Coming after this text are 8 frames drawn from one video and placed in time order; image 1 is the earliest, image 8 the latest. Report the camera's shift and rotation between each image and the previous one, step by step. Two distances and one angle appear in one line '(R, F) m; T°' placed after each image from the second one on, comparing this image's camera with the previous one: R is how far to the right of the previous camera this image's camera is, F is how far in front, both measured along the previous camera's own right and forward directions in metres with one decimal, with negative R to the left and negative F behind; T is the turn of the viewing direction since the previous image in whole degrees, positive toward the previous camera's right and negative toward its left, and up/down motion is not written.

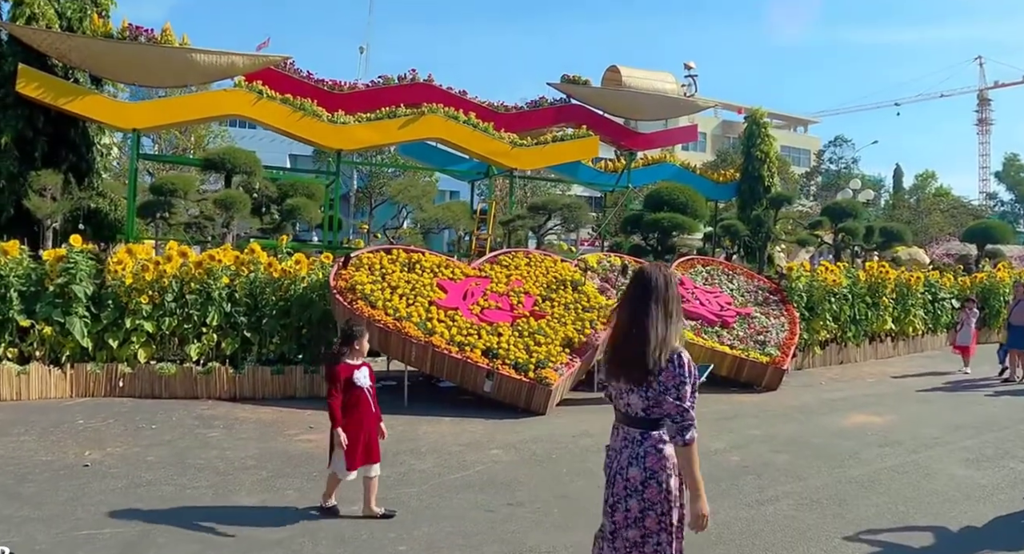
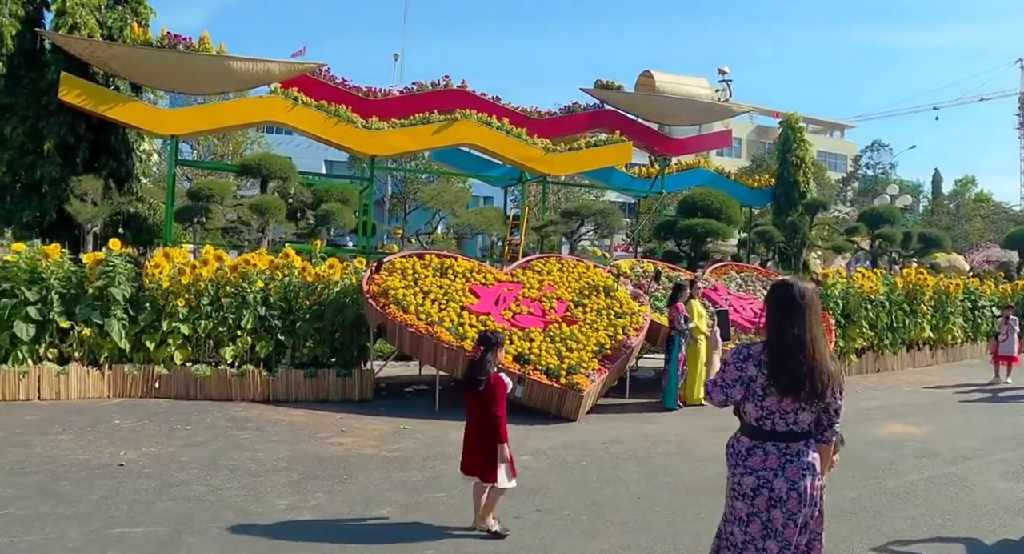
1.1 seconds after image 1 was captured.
(0.0, 0.0) m; -2°
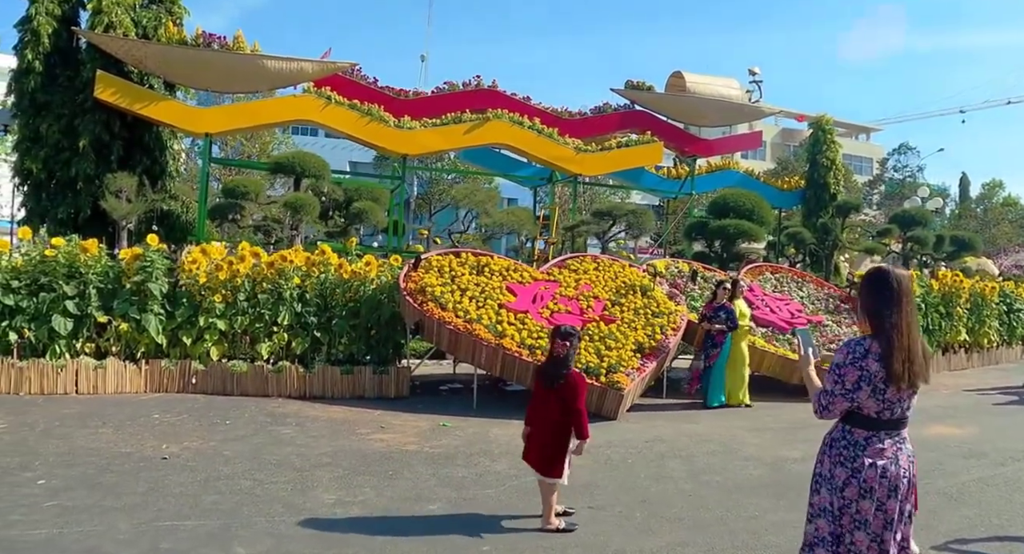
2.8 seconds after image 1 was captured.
(-0.2, 0.0) m; -1°
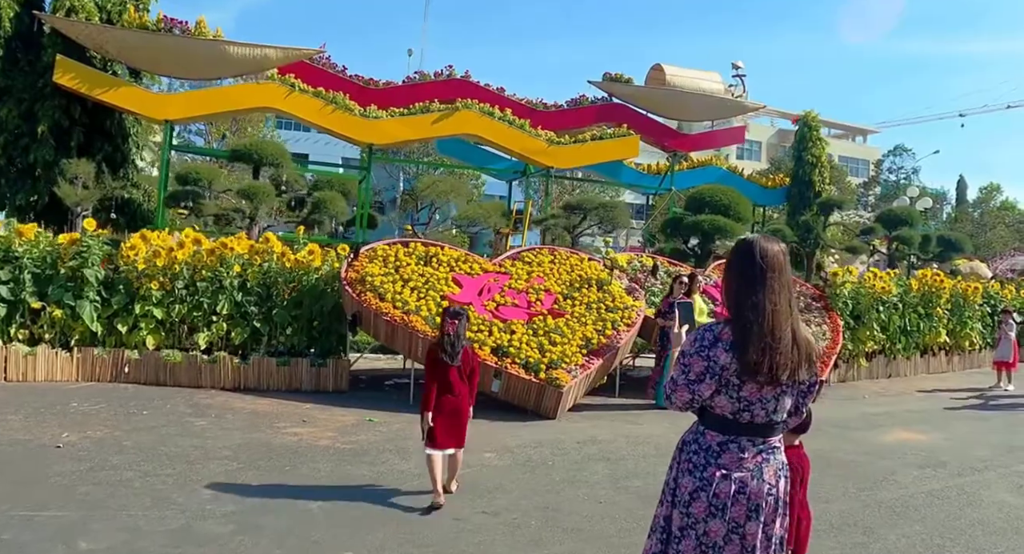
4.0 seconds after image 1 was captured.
(+0.6, +0.4) m; 0°
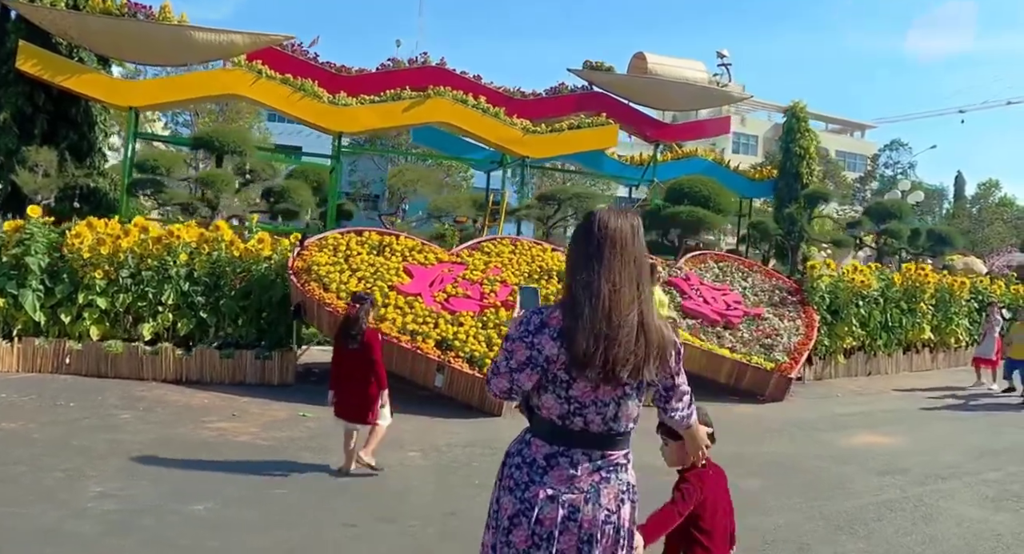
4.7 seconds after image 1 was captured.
(+0.5, +0.4) m; 0°
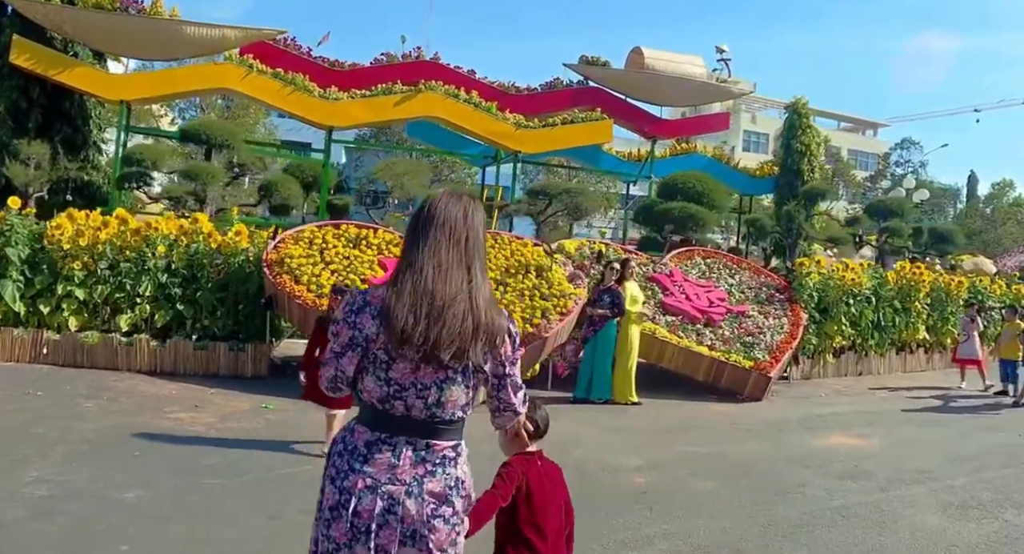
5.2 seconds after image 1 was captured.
(+0.4, +0.1) m; -1°
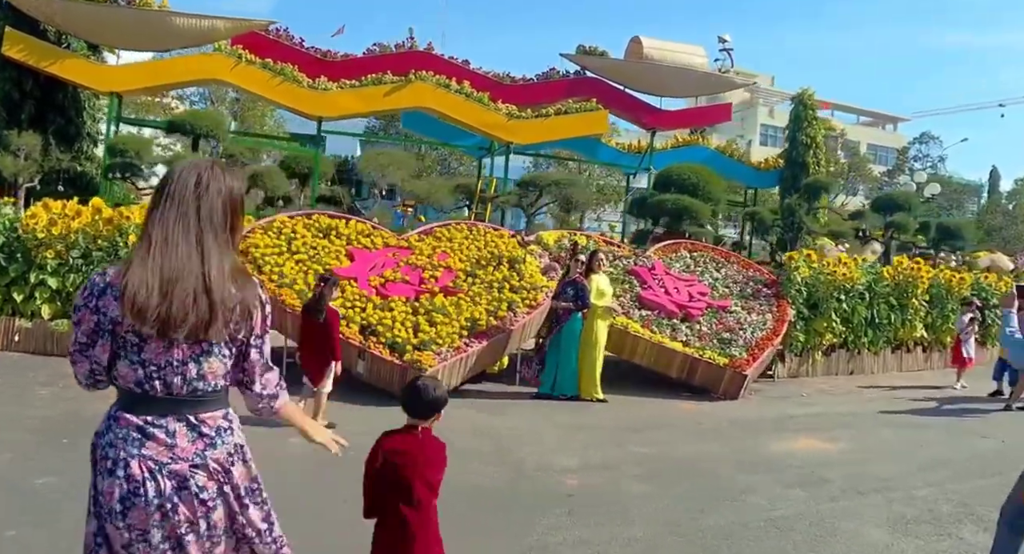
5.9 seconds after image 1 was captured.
(+0.6, +0.2) m; -2°
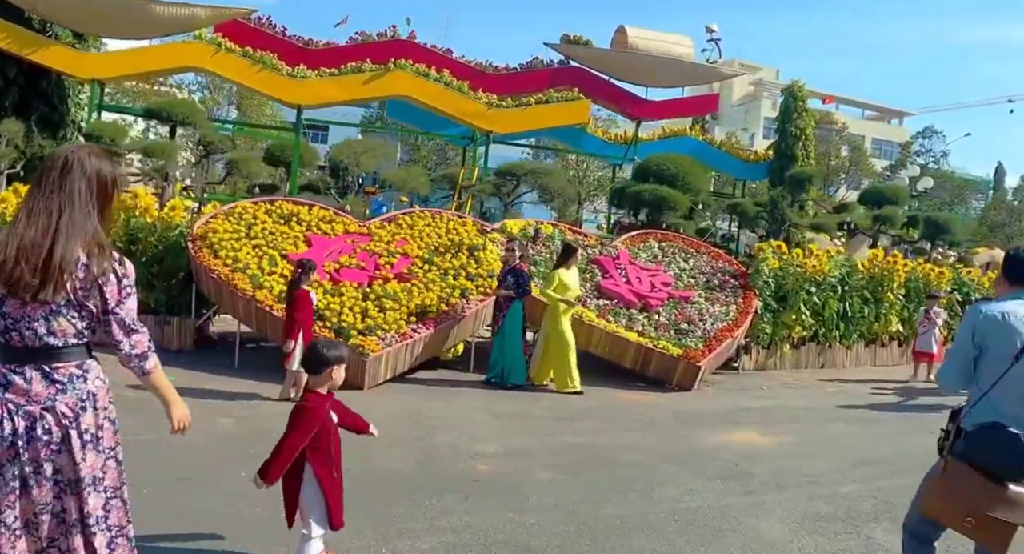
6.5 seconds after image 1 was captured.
(+0.6, 0.0) m; -1°
